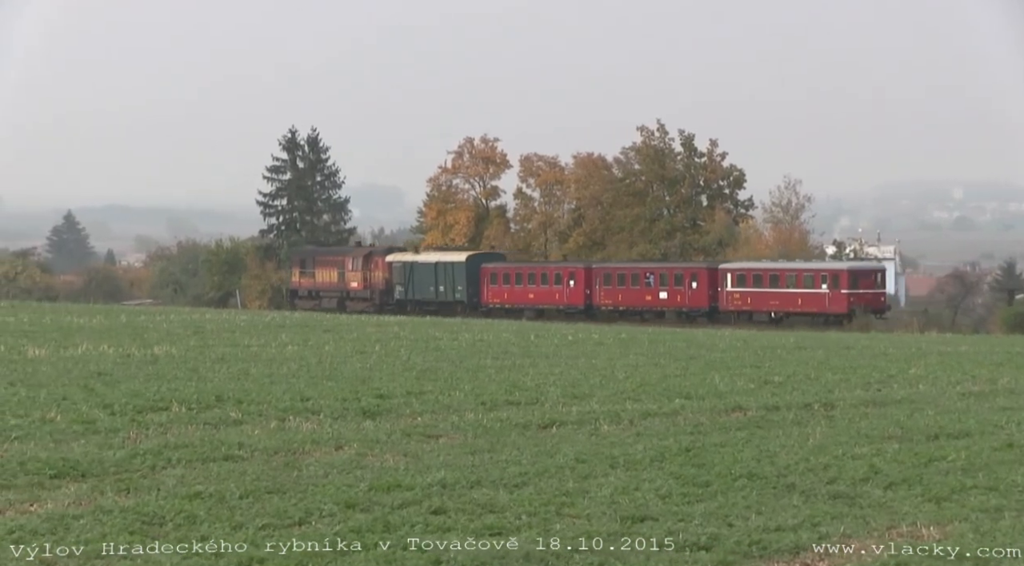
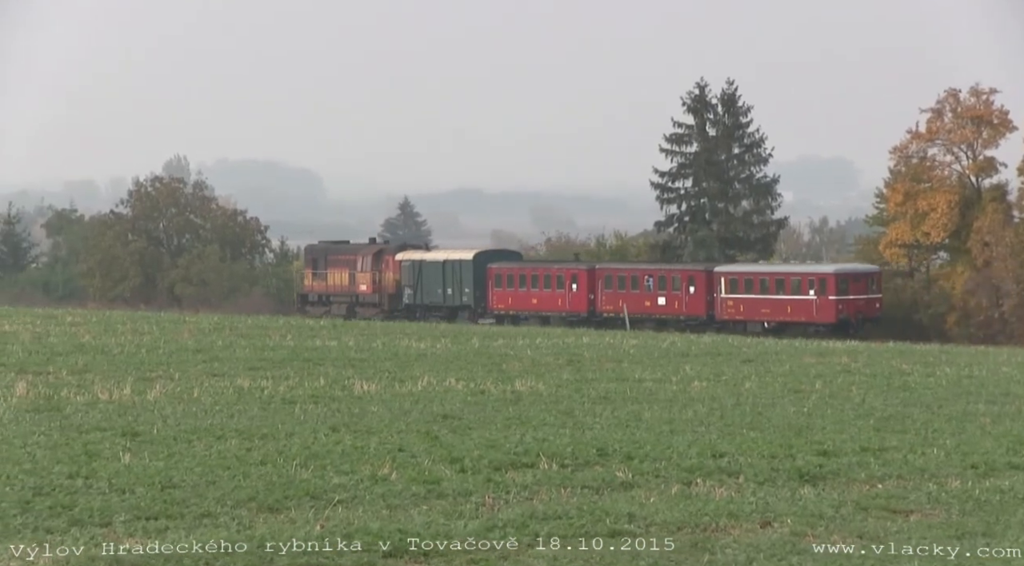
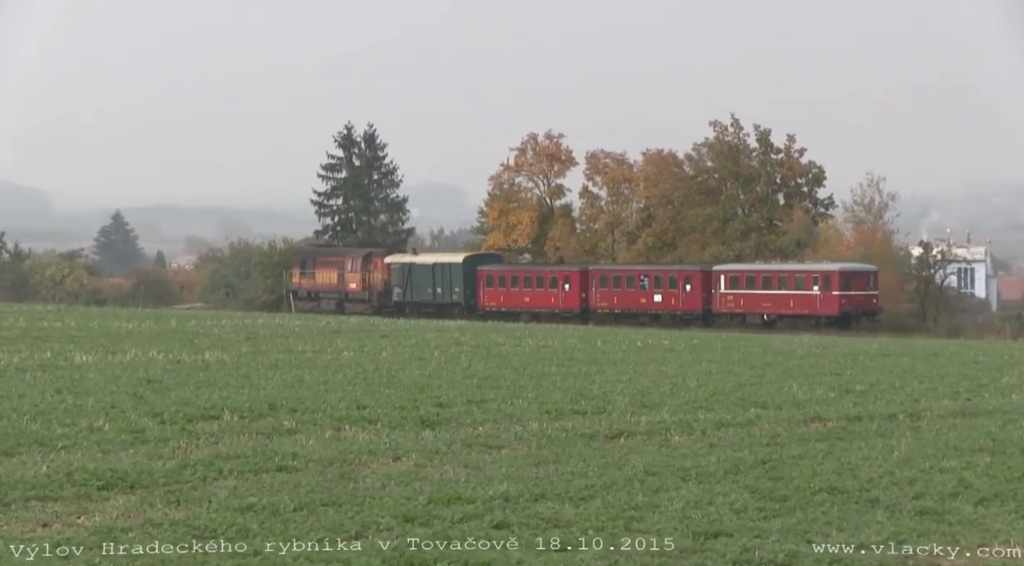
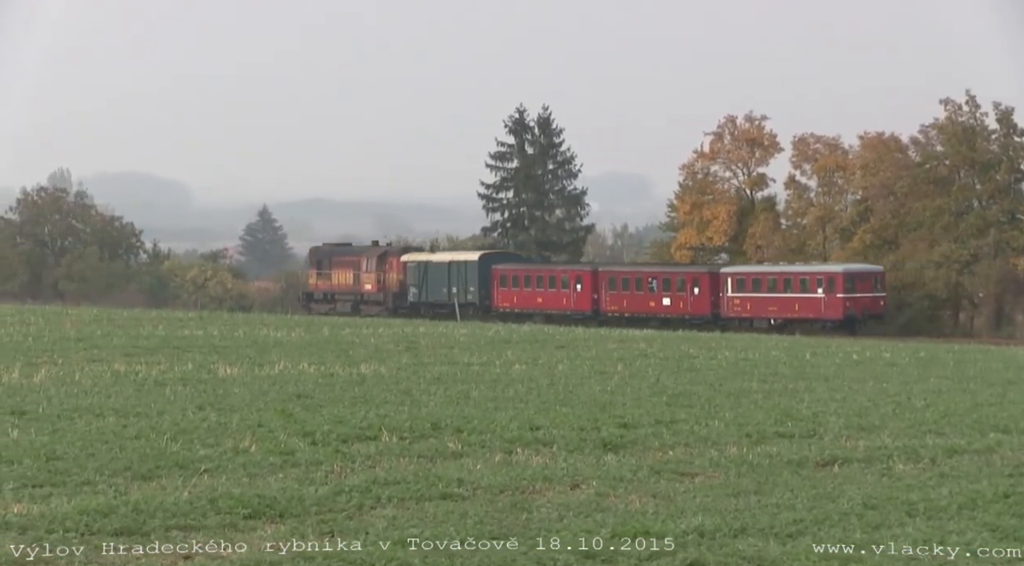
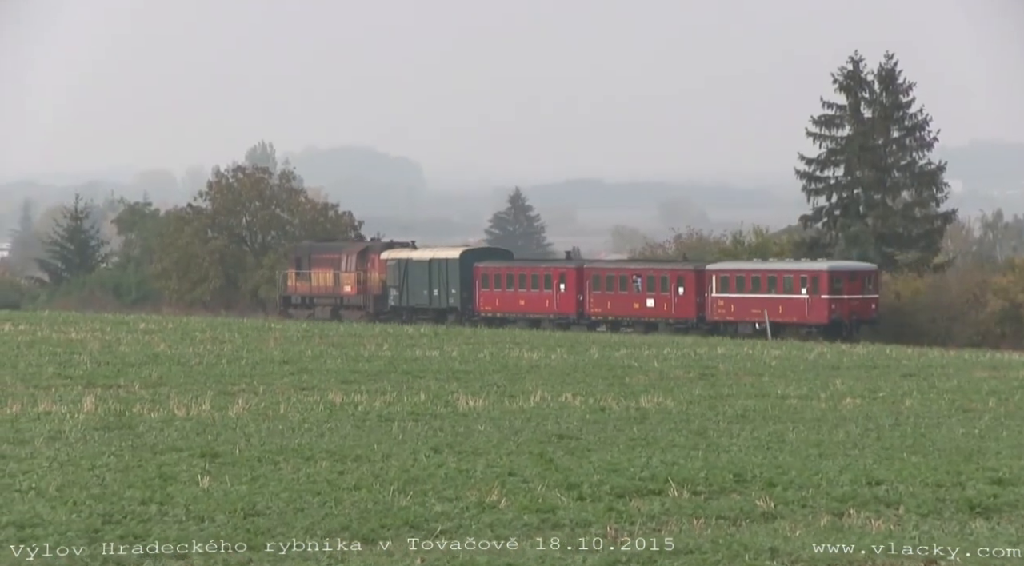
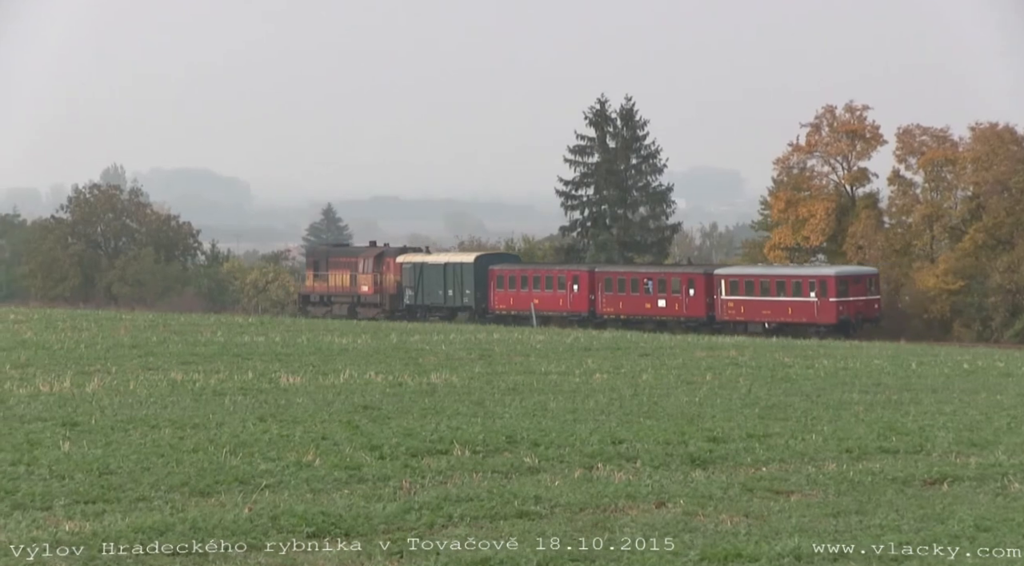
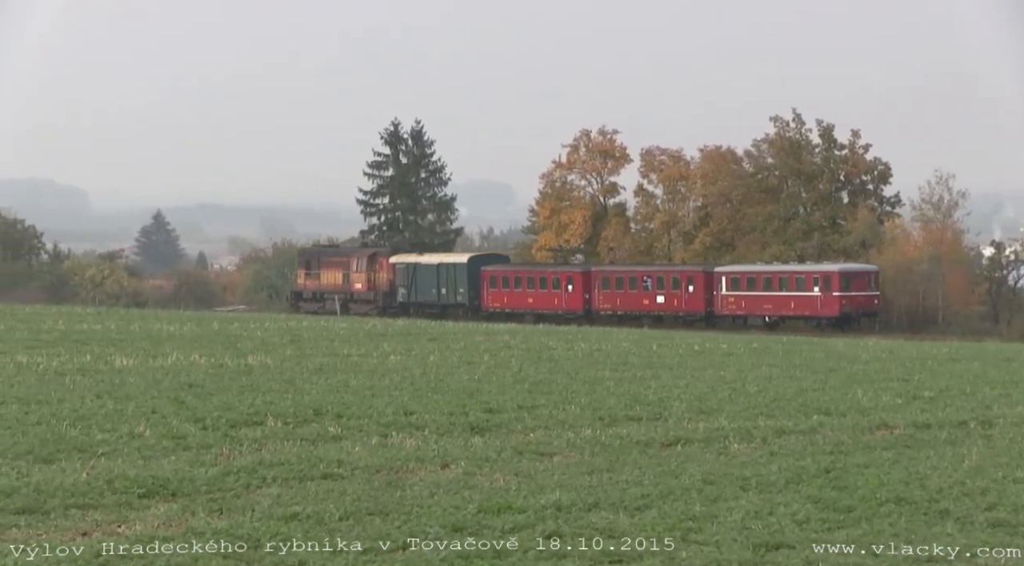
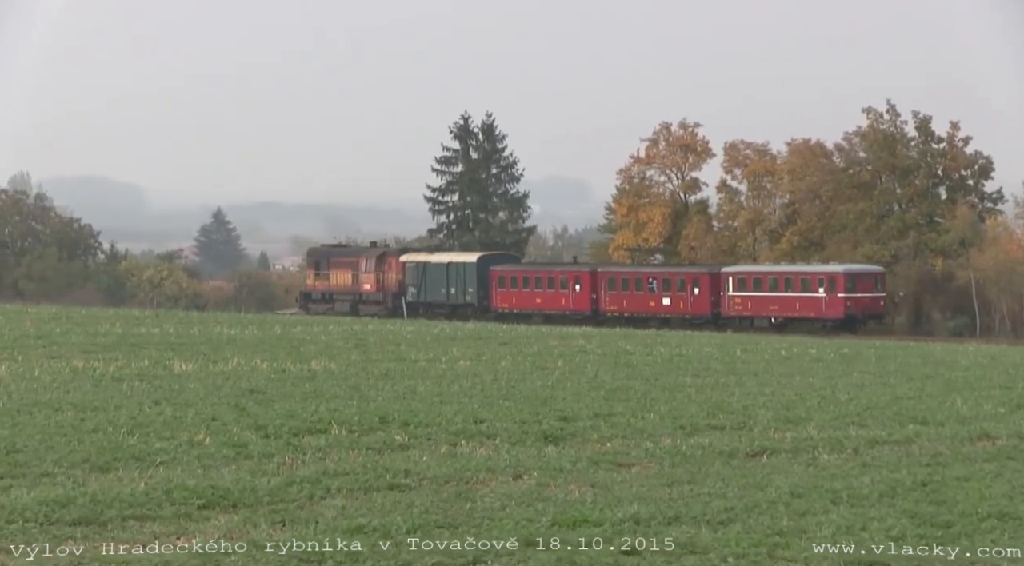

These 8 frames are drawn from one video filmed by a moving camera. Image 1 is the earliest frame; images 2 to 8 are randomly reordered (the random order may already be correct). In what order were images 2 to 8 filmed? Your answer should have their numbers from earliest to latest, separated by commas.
3, 7, 8, 4, 6, 2, 5
